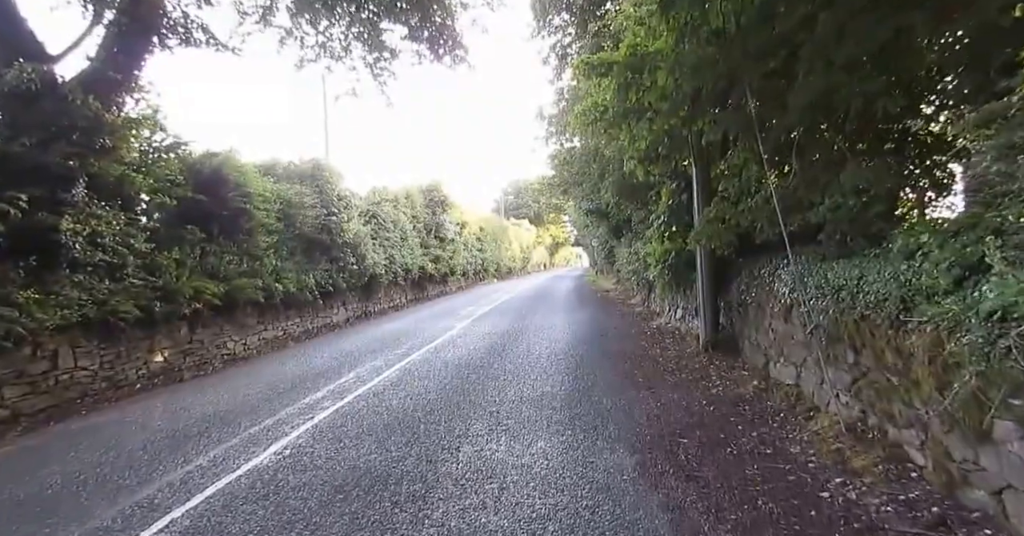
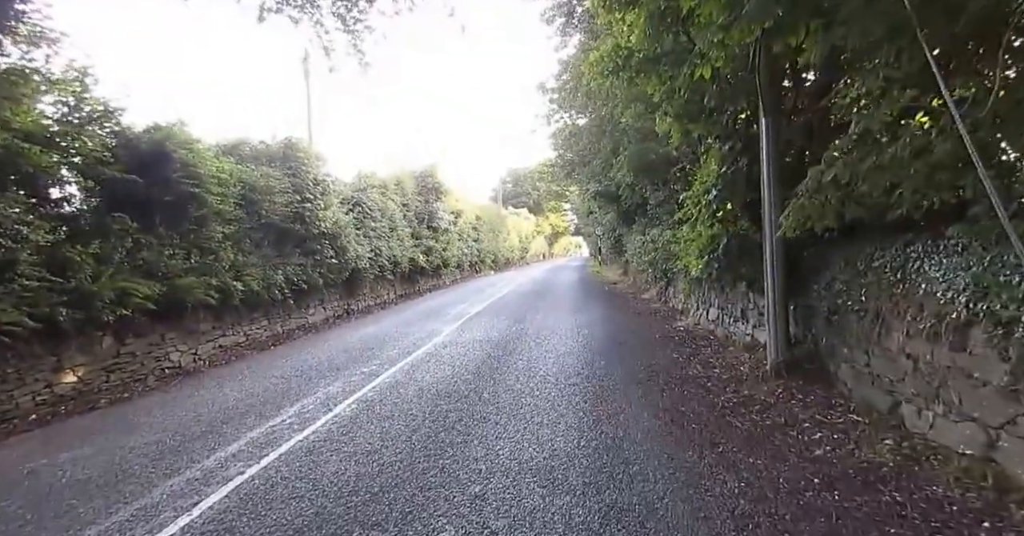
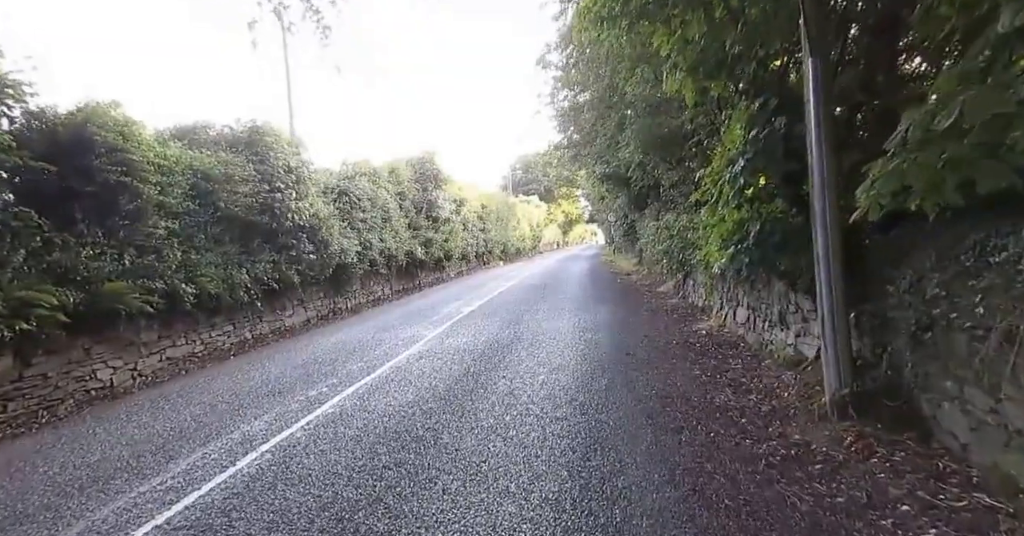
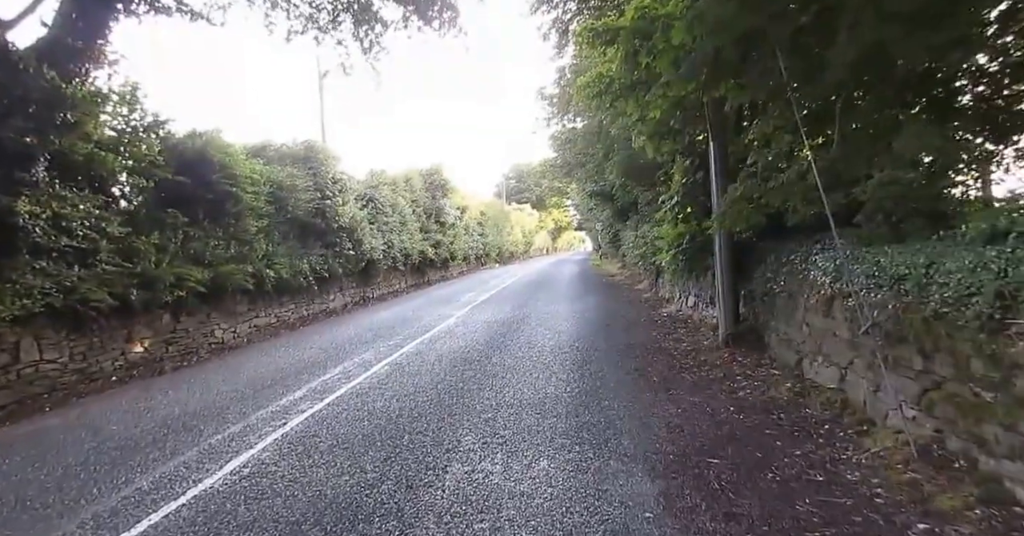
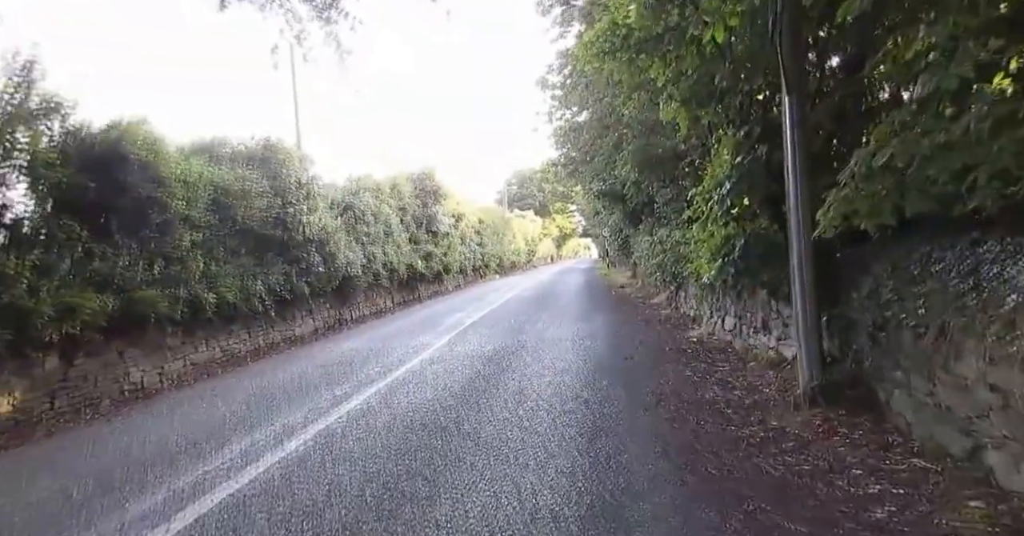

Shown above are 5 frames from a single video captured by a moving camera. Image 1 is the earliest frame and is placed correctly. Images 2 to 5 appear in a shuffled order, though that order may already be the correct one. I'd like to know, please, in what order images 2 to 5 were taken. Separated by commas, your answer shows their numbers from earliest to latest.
4, 2, 5, 3
